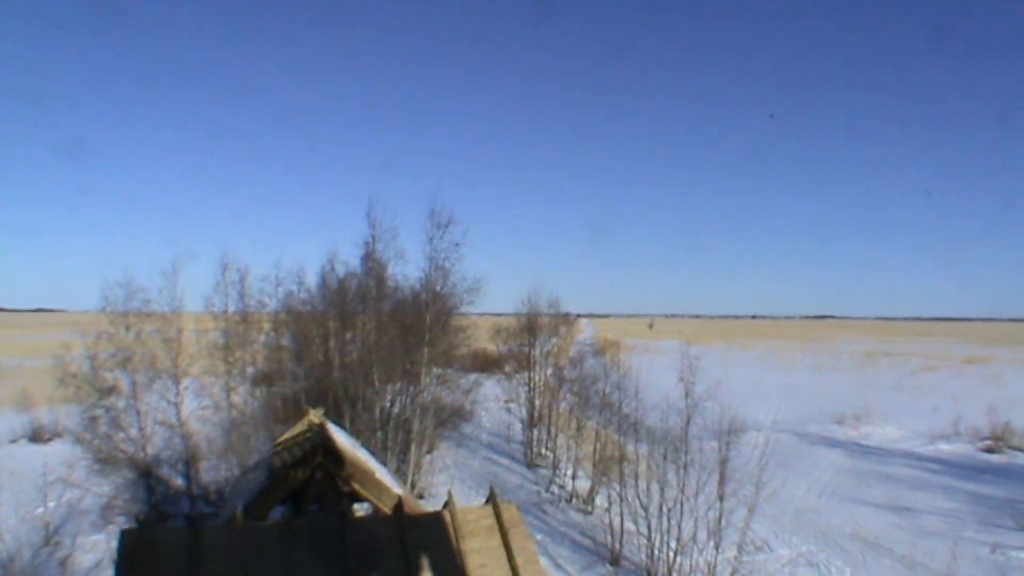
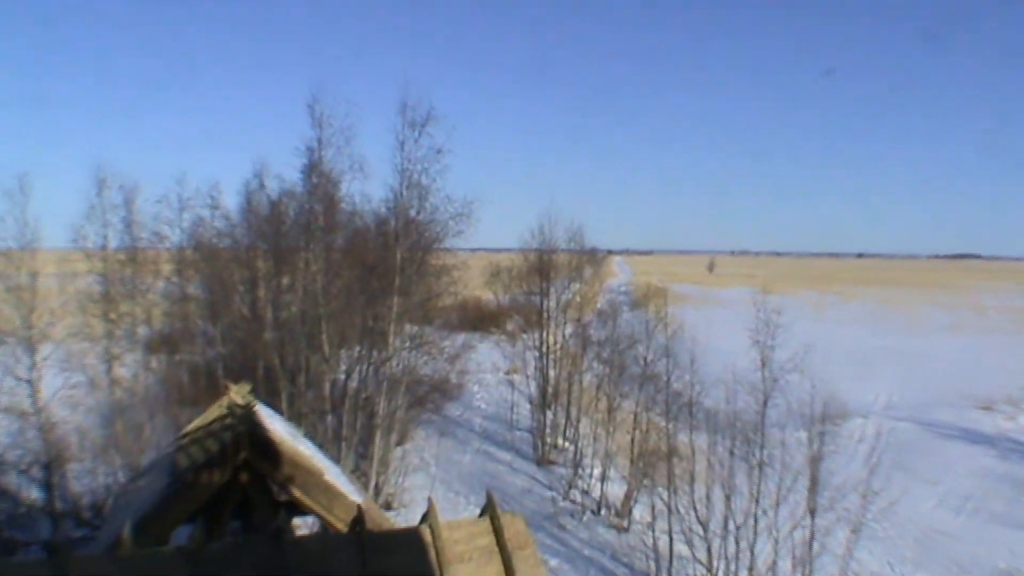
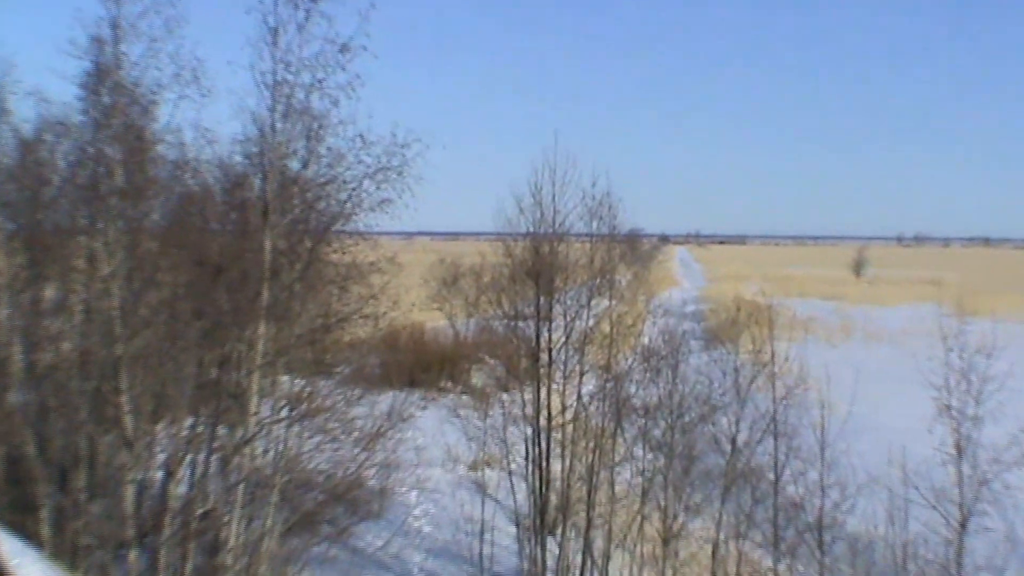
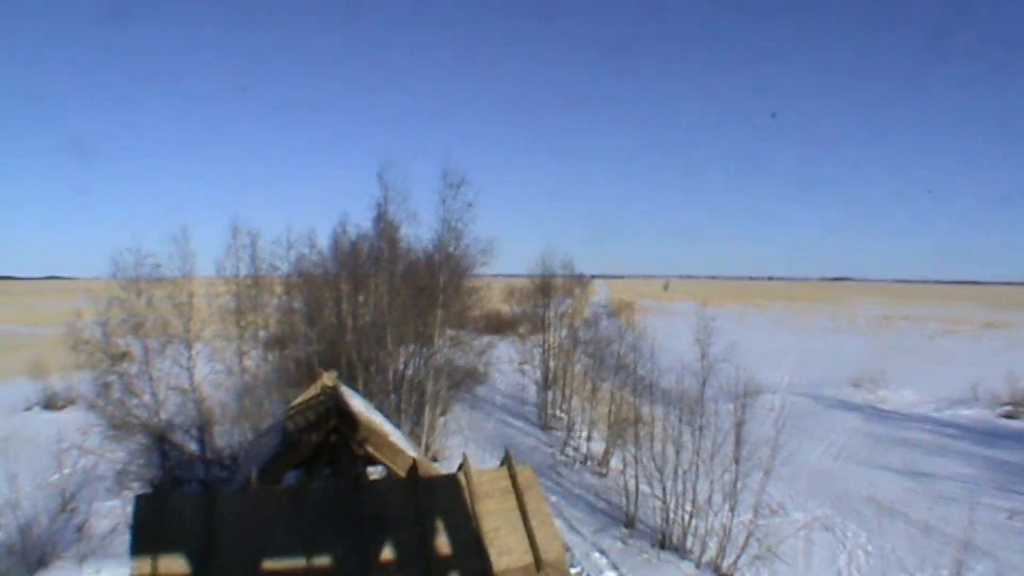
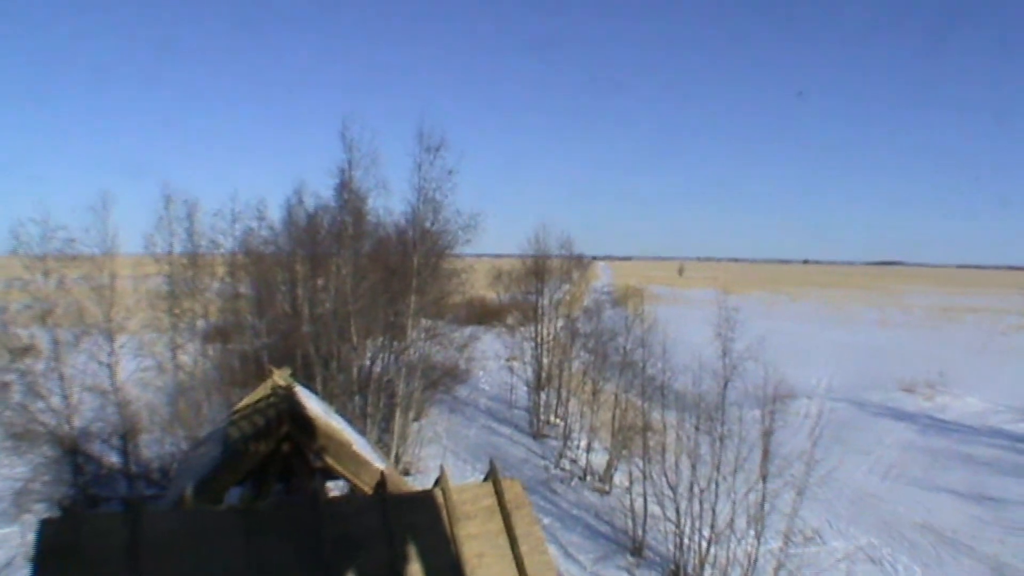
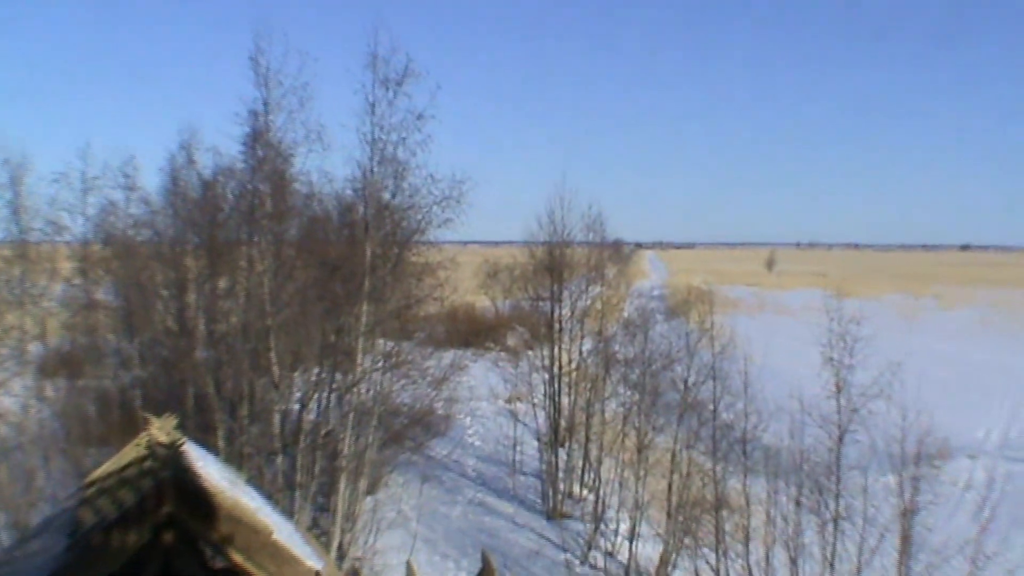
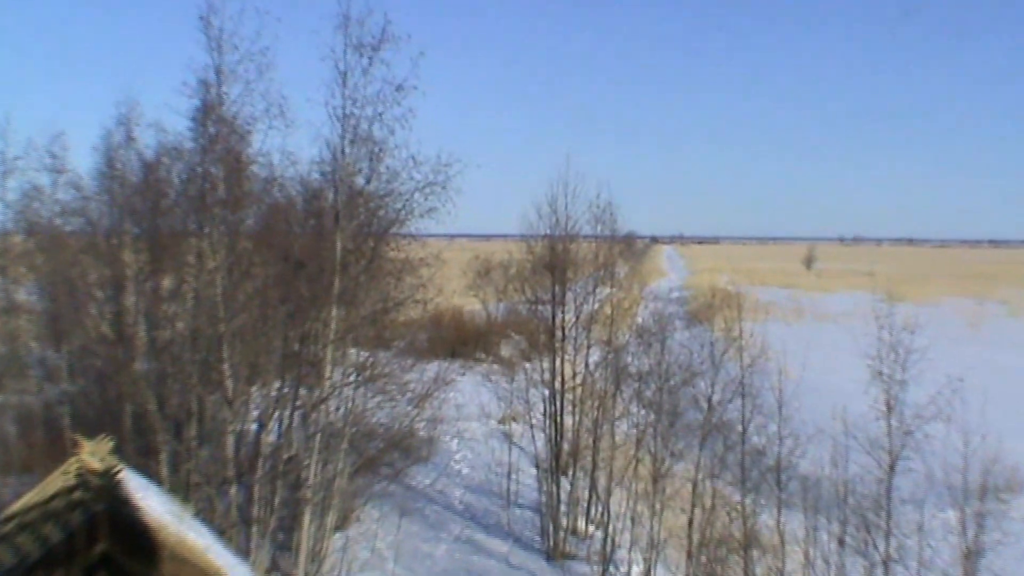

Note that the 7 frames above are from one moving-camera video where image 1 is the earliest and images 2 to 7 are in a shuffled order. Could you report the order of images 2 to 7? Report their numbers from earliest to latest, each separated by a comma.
4, 5, 2, 6, 7, 3
